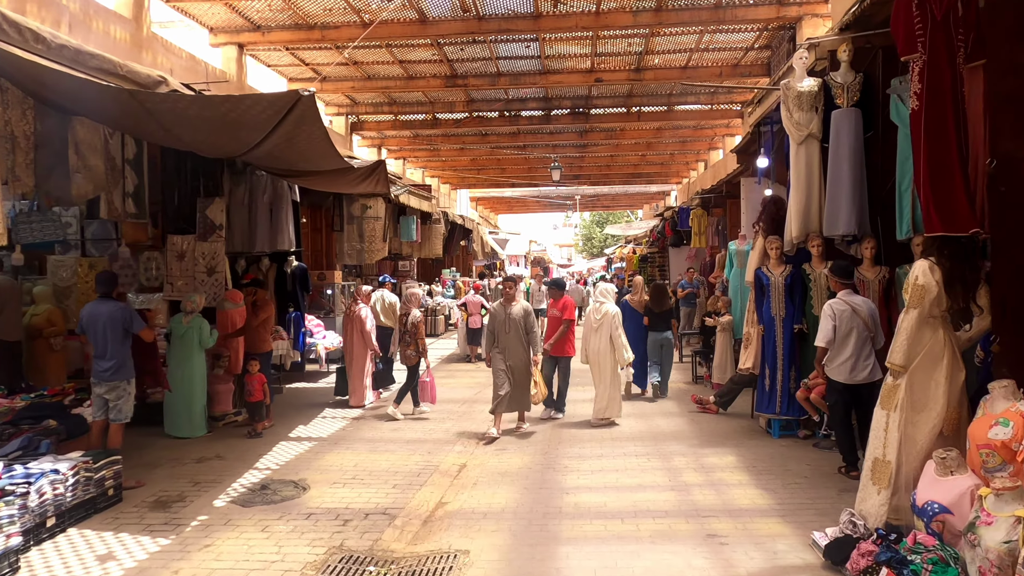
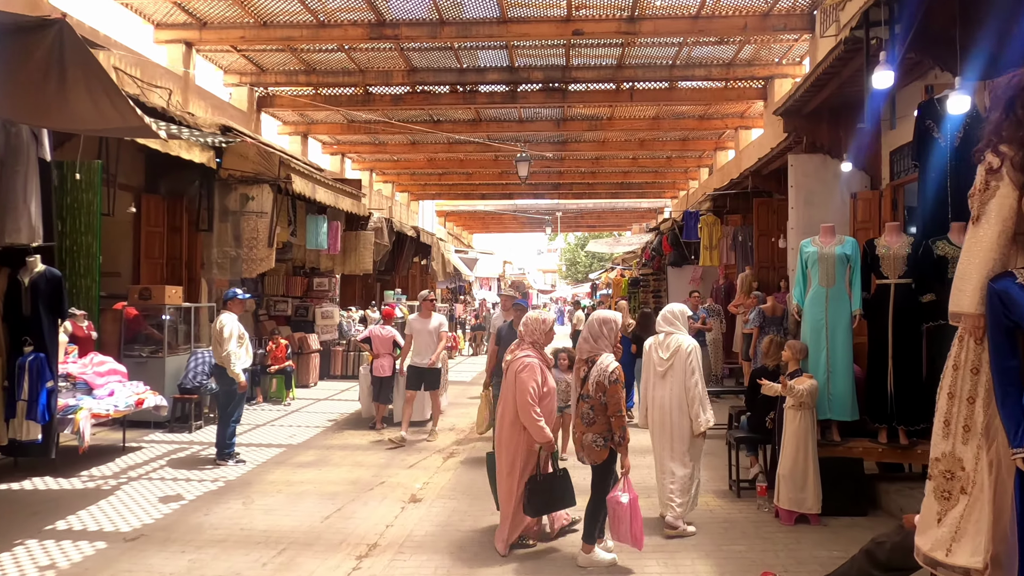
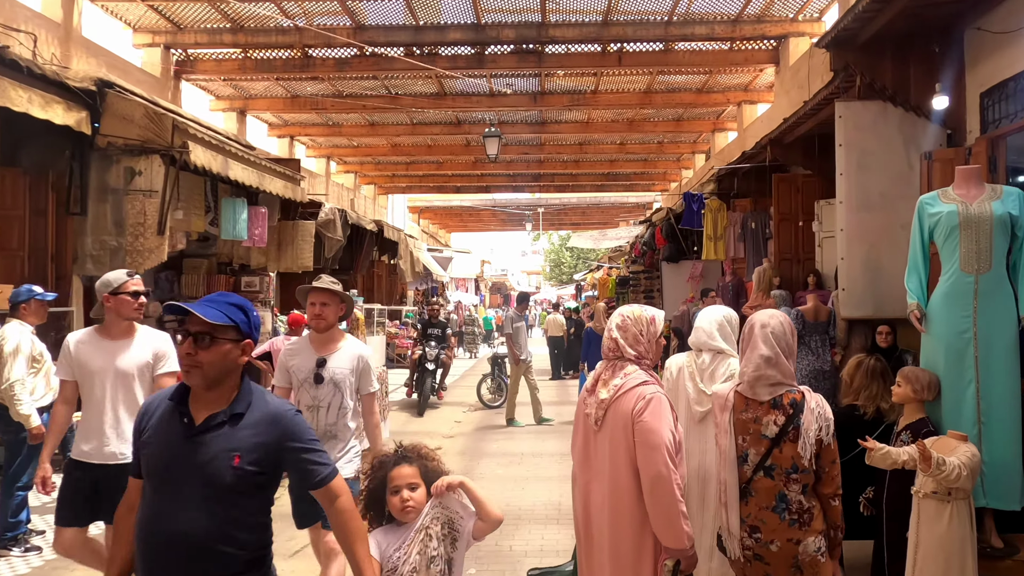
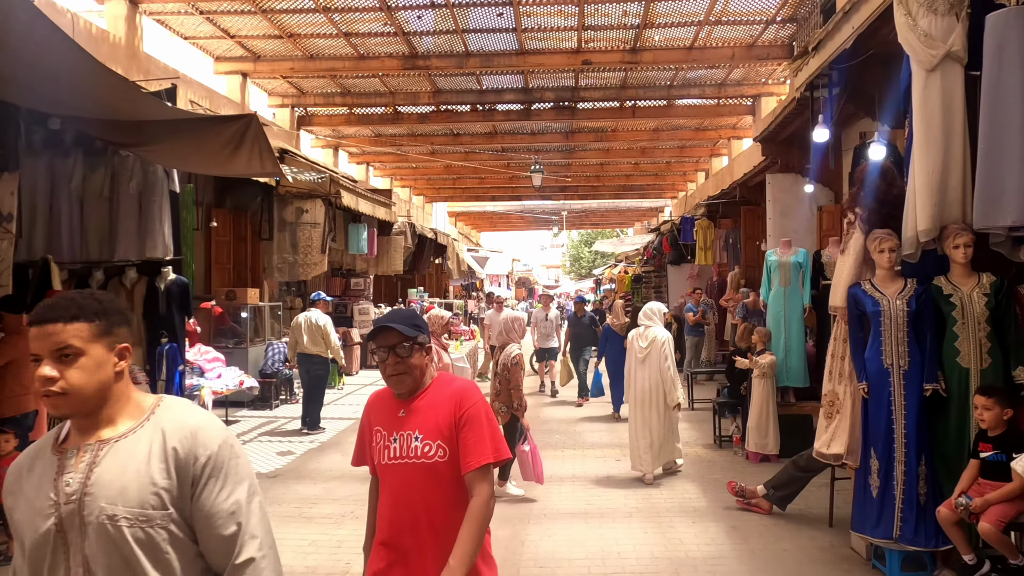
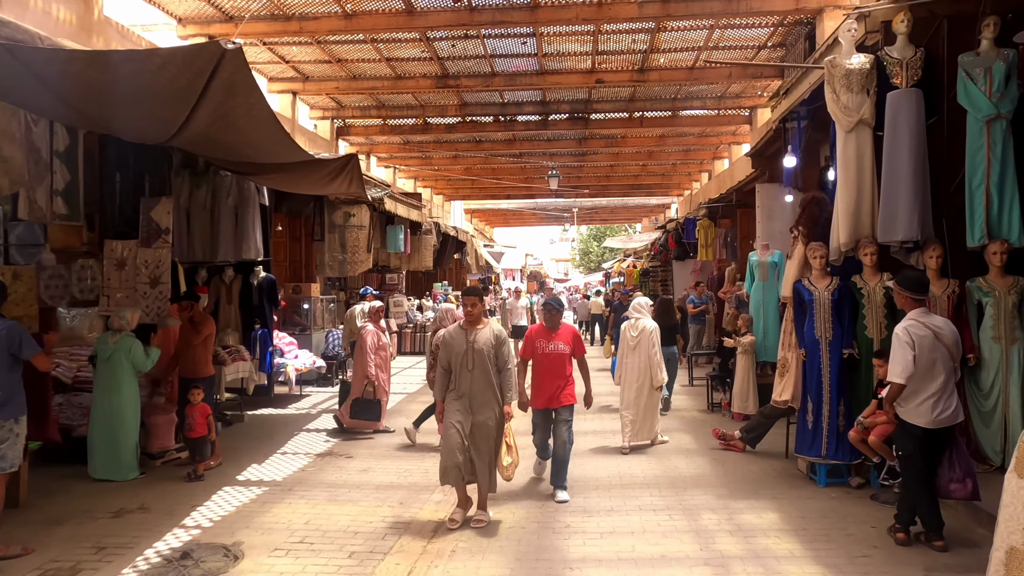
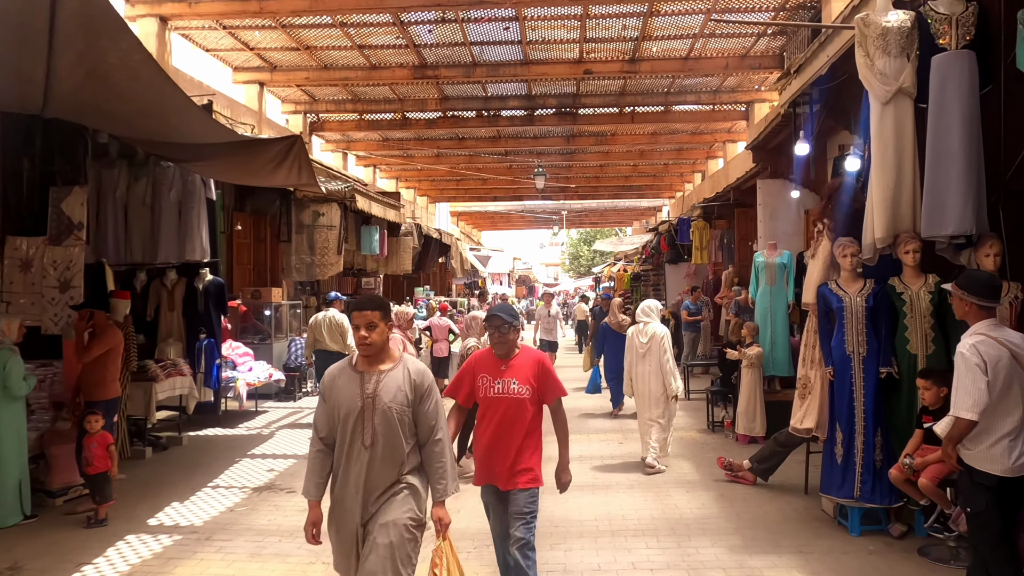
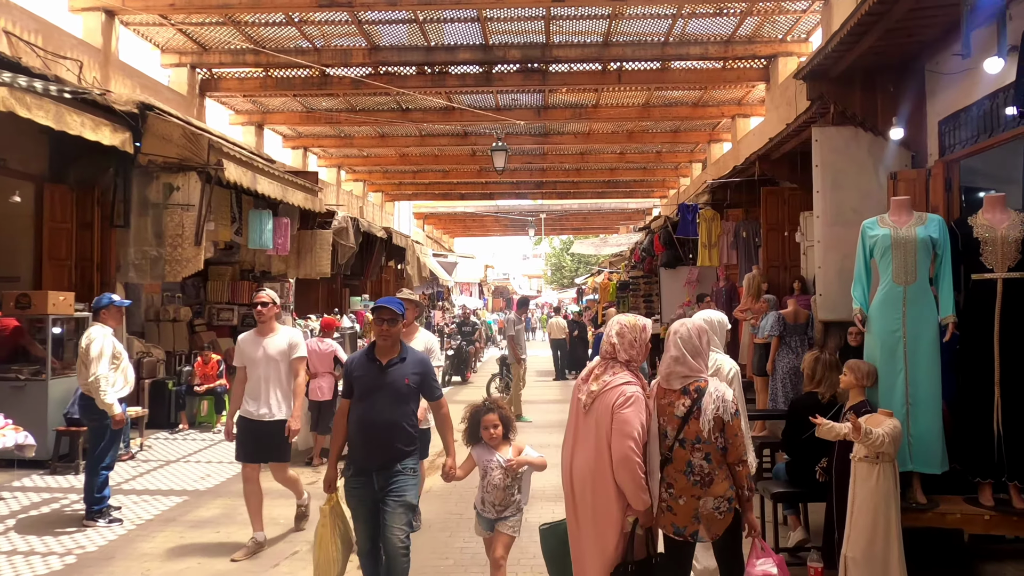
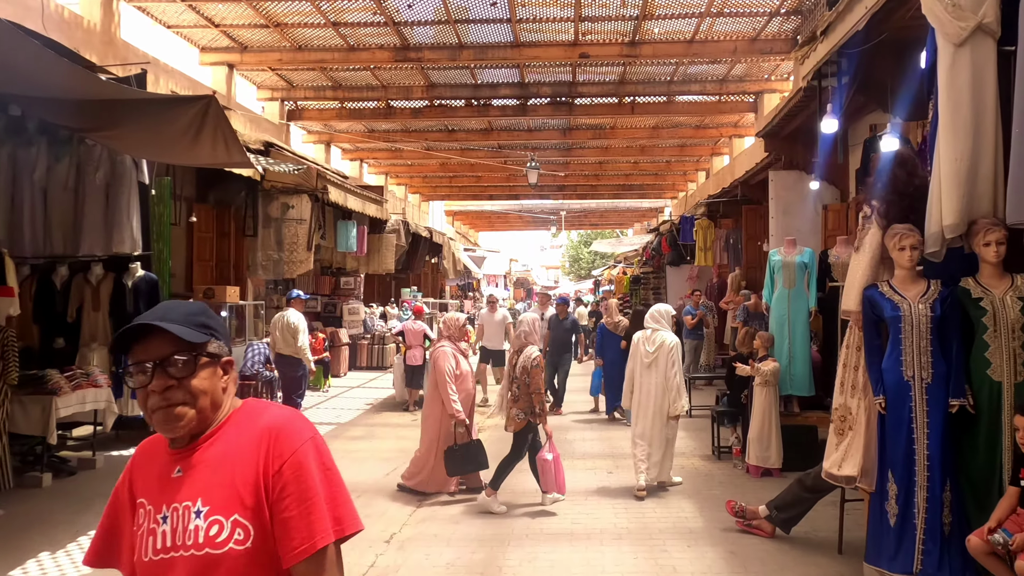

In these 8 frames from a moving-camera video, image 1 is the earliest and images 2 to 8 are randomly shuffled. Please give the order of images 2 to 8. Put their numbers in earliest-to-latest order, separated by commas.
5, 6, 4, 8, 2, 7, 3
